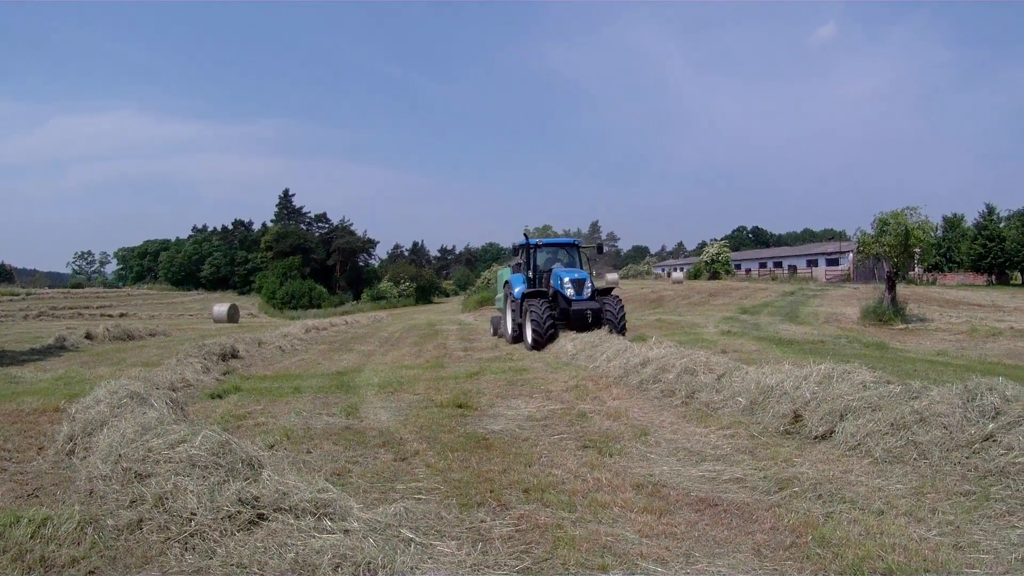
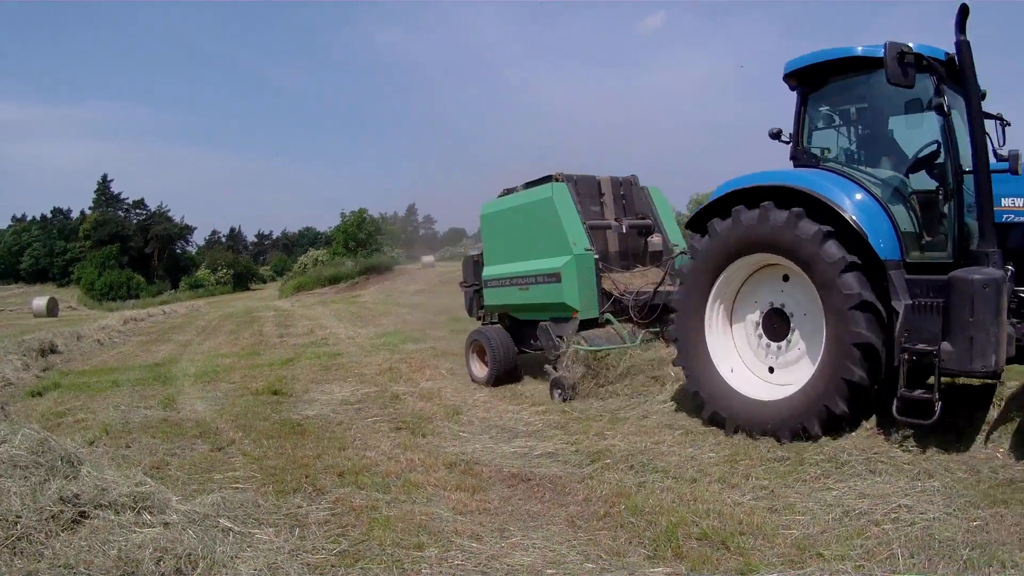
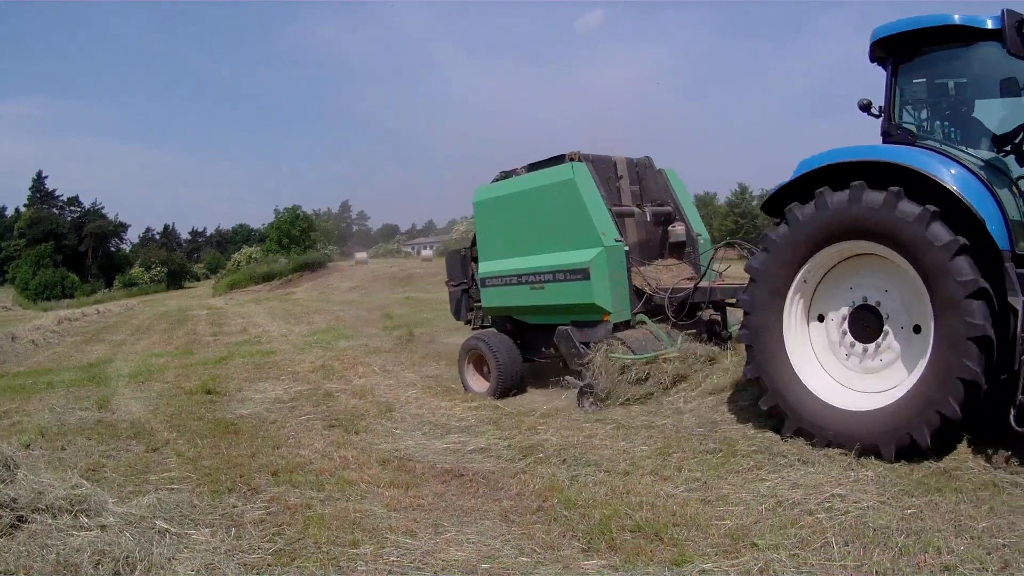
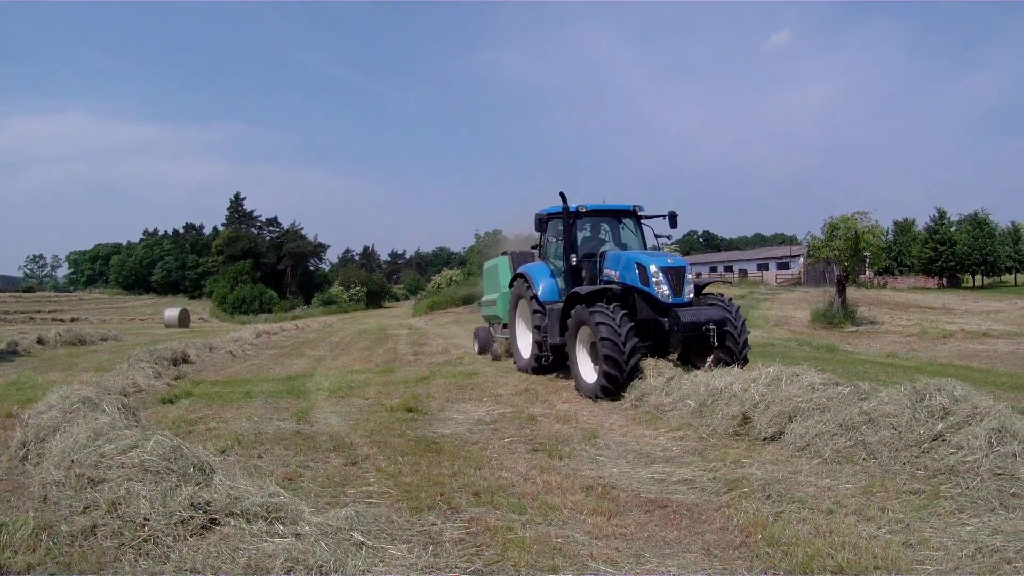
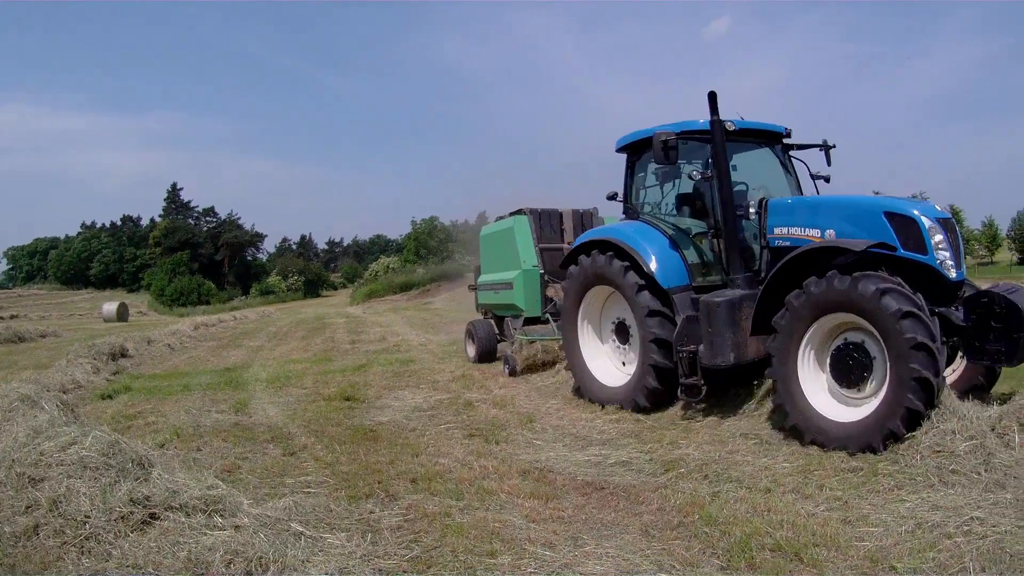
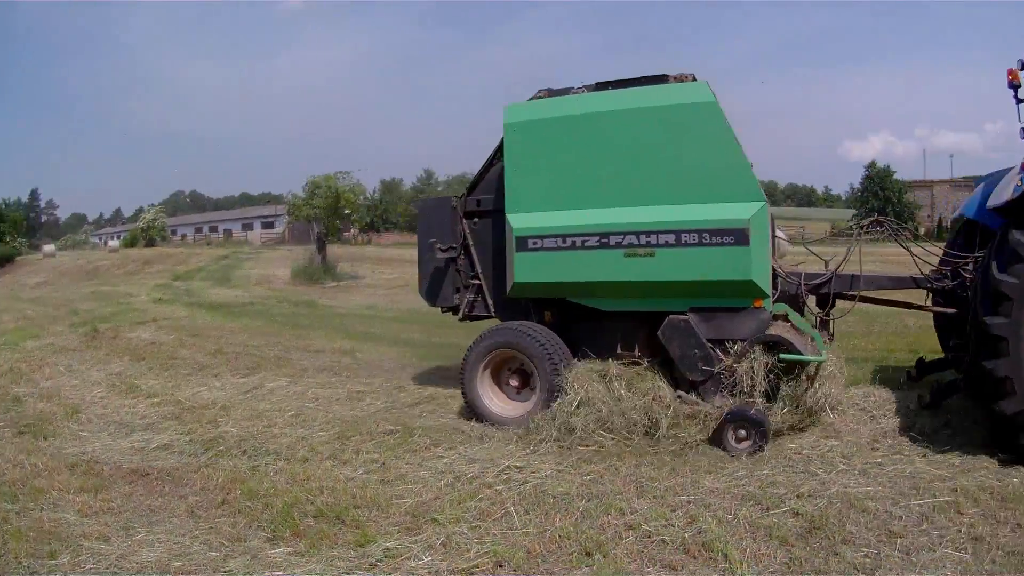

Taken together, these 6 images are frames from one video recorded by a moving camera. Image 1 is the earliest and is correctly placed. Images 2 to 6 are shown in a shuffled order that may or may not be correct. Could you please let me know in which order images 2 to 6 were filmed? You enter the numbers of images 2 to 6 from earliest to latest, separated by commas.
4, 5, 2, 3, 6
